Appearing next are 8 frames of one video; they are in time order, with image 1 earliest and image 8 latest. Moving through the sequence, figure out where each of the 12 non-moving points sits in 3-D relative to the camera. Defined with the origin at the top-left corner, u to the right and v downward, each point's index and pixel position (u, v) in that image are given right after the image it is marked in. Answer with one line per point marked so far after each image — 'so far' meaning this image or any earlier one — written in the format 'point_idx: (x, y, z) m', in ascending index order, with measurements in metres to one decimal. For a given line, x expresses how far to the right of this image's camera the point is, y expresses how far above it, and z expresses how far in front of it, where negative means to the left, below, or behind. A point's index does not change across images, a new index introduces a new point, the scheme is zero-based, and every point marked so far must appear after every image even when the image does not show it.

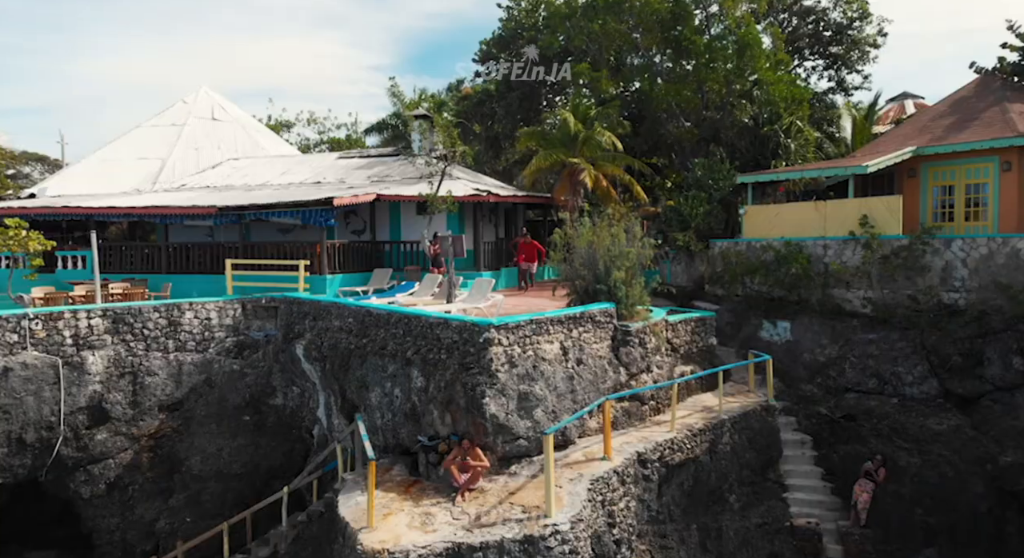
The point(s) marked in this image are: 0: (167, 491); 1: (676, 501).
0: (-6.6, -4.1, +11.5) m
1: (+2.6, -3.5, +9.1) m
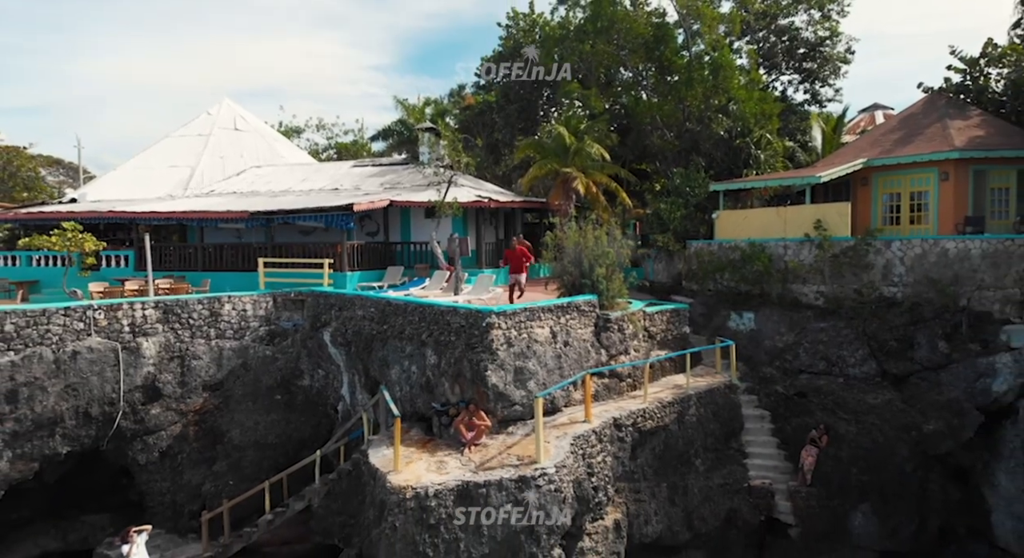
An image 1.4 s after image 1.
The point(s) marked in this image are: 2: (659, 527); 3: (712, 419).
0: (-6.6, -4.0, +13.3) m
1: (+2.5, -3.4, +10.8) m
2: (+2.6, -4.4, +10.5) m
3: (+4.0, -2.8, +11.8) m
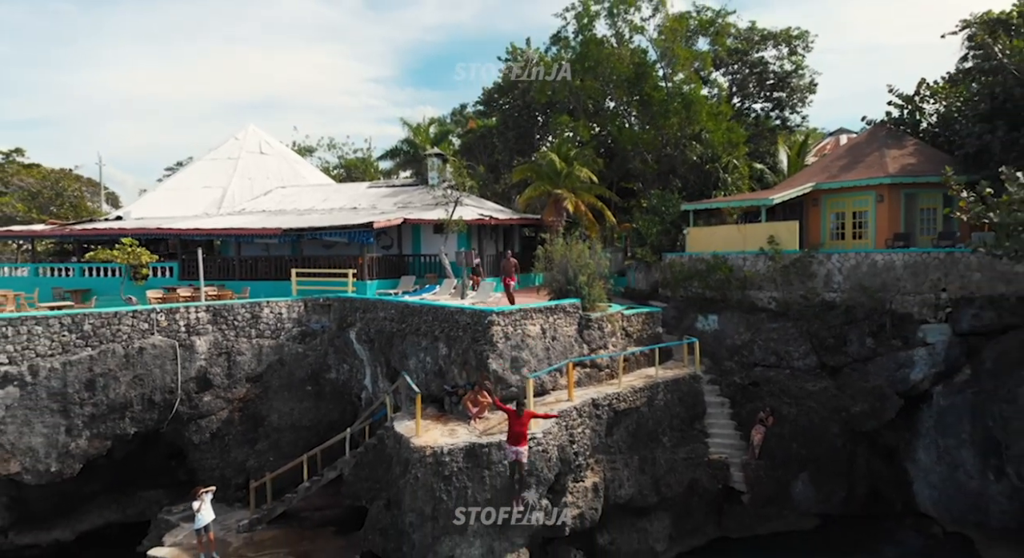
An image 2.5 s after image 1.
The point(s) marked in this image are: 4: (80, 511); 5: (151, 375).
0: (-6.7, -4.2, +15.5) m
1: (+2.5, -3.5, +13.1) m
2: (+2.5, -4.5, +12.7) m
3: (+4.0, -3.0, +14.1) m
4: (-11.4, -6.1, +15.8) m
5: (-8.9, -2.3, +14.7) m
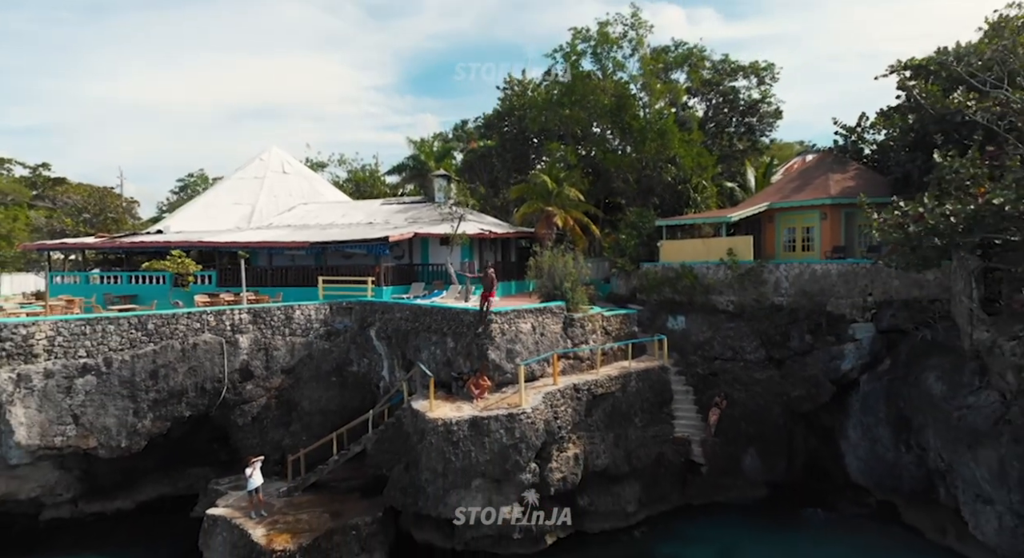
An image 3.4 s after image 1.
0: (-6.8, -4.4, +18.2) m
1: (+2.3, -3.7, +15.8) m
2: (+2.4, -4.7, +15.4) m
3: (+3.9, -3.2, +16.8) m
4: (-11.5, -6.3, +18.5) m
5: (-9.0, -2.5, +17.4) m
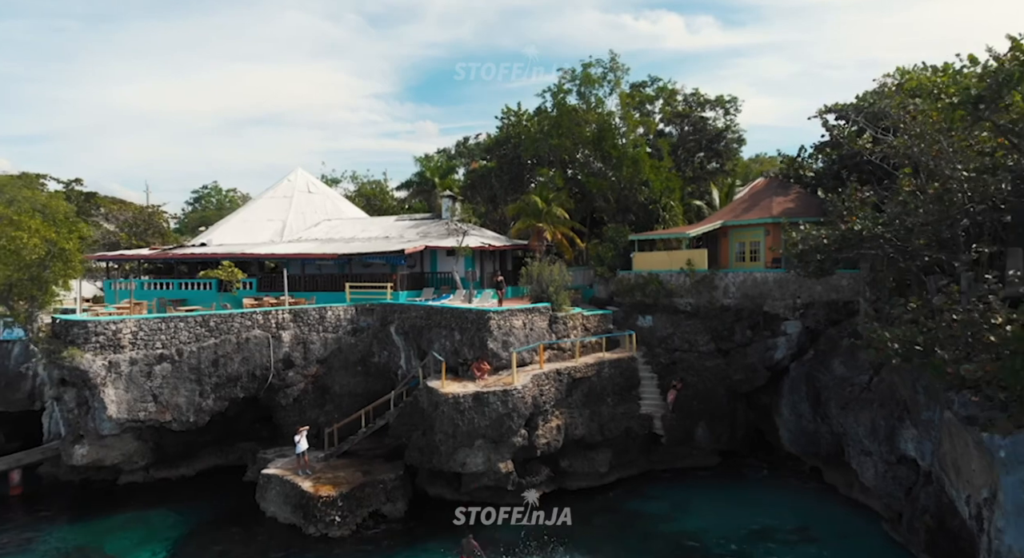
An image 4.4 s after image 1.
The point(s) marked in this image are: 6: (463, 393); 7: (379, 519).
0: (-6.9, -4.6, +22.0) m
1: (+2.2, -3.9, +19.5) m
2: (+2.3, -4.9, +19.1) m
3: (+3.7, -3.4, +20.6) m
4: (-11.6, -6.5, +22.2) m
5: (-9.1, -2.7, +21.2) m
6: (-1.4, -3.2, +17.1) m
7: (-4.0, -7.2, +17.9) m
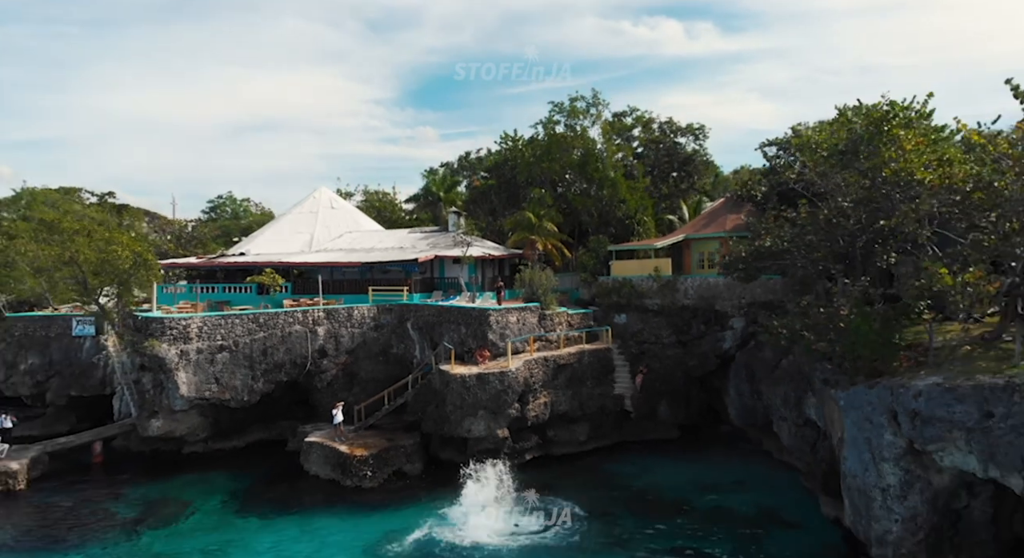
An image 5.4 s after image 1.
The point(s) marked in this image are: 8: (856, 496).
0: (-7.1, -4.8, +26.4) m
1: (+2.0, -4.0, +24.0) m
2: (+2.1, -5.0, +23.6) m
3: (+3.5, -3.5, +25.0) m
4: (-11.8, -6.7, +26.7) m
5: (-9.3, -2.9, +25.7) m
6: (-1.5, -3.4, +21.6) m
7: (-4.1, -7.3, +22.3) m
8: (+8.3, -5.2, +14.4) m
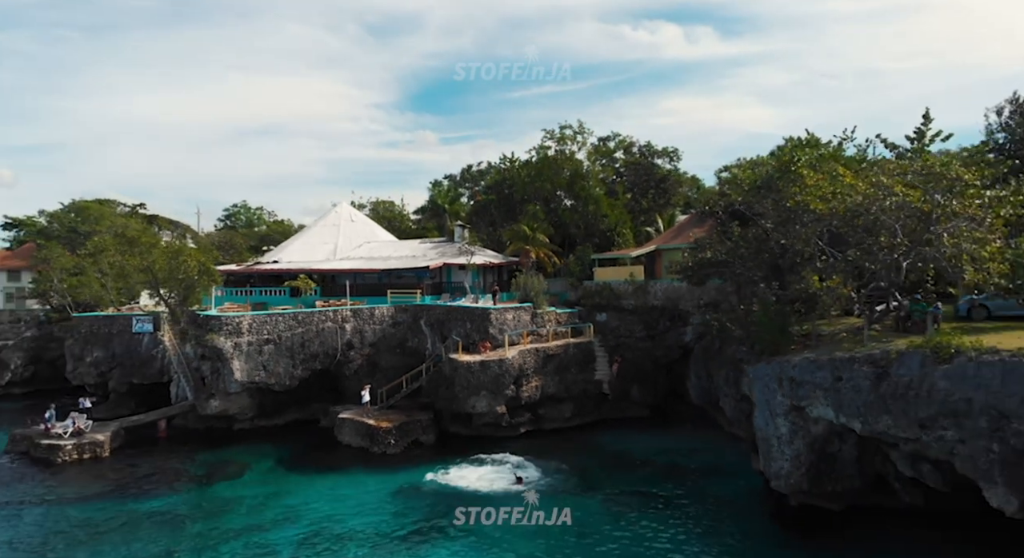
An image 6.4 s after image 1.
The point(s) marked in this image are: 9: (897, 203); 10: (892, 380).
0: (-7.3, -5.0, +31.4) m
1: (+1.9, -4.3, +29.0) m
2: (+1.9, -5.2, +28.6) m
3: (+3.4, -3.7, +30.0) m
4: (-11.9, -7.0, +31.6) m
5: (-9.5, -3.2, +30.7) m
6: (-1.7, -3.6, +26.5) m
7: (-4.3, -7.6, +27.3) m
8: (+8.1, -5.4, +19.4) m
9: (+11.6, +2.3, +18.0) m
10: (+9.9, -2.6, +15.6) m
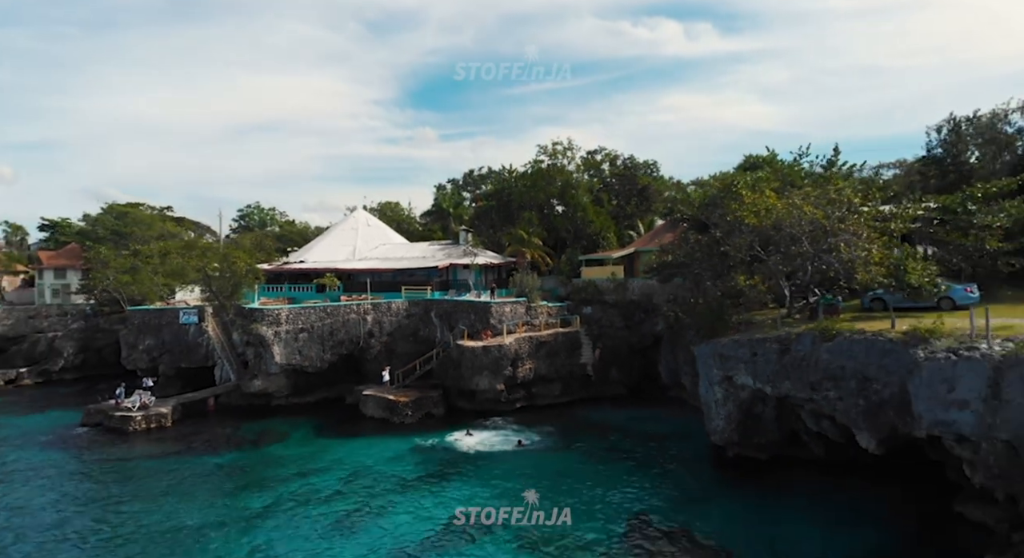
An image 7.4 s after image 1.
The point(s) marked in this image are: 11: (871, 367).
0: (-7.4, -4.9, +36.6) m
1: (+1.7, -4.2, +34.2) m
2: (+1.8, -5.2, +33.8) m
3: (+3.2, -3.7, +35.2) m
4: (-12.1, -6.9, +36.9) m
5: (-9.6, -3.1, +35.9) m
6: (-1.8, -3.5, +31.8) m
7: (-4.4, -7.5, +32.5) m
8: (+8.0, -5.3, +24.6) m
9: (+11.5, +2.3, +23.2) m
10: (+9.8, -2.6, +20.9) m
11: (+11.3, -2.8, +18.9) m
